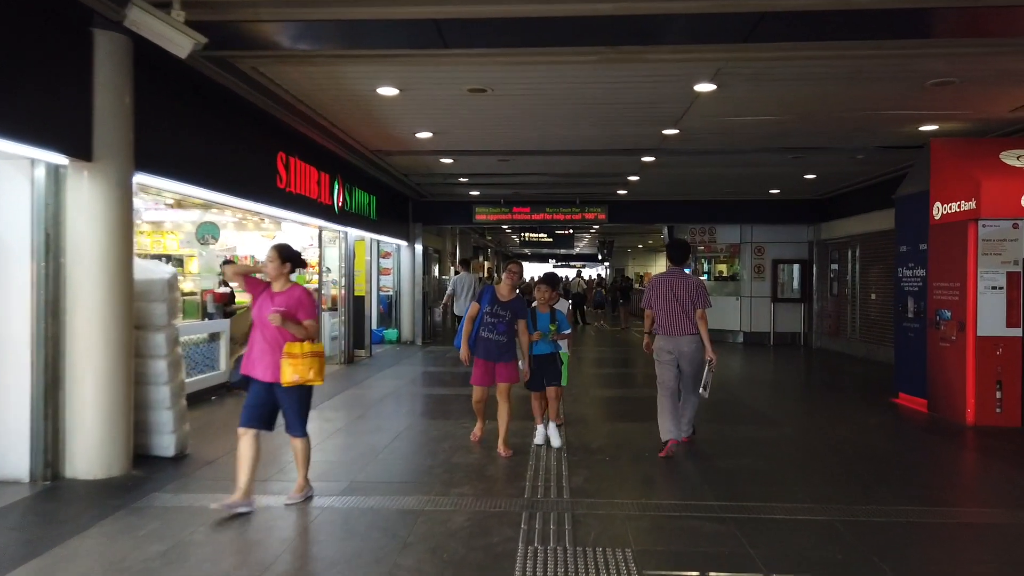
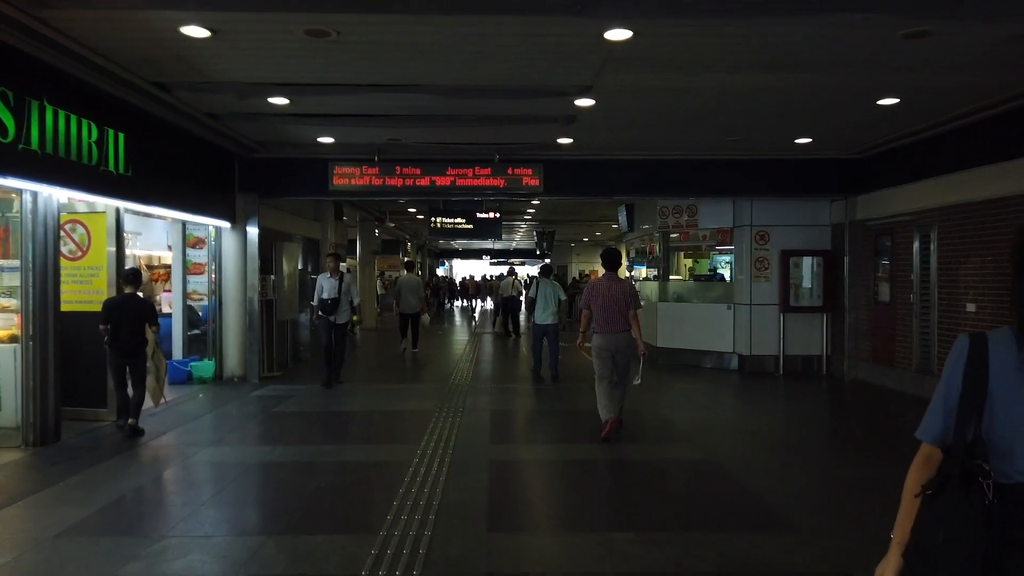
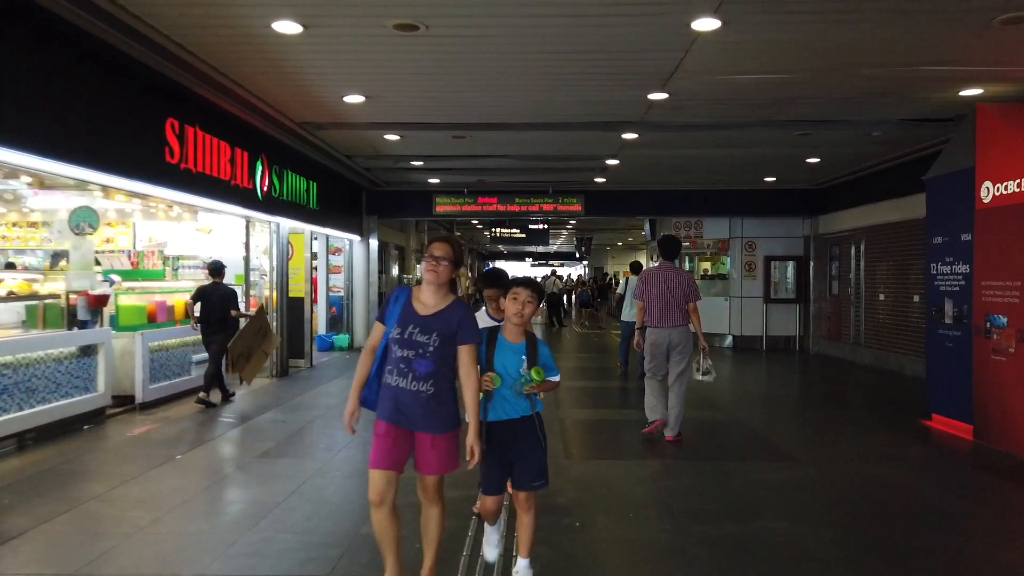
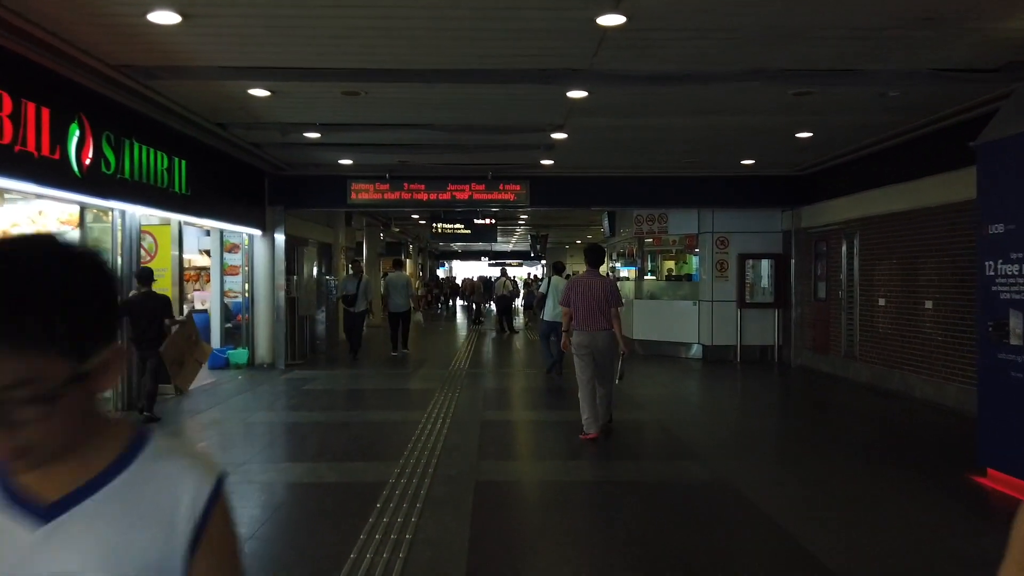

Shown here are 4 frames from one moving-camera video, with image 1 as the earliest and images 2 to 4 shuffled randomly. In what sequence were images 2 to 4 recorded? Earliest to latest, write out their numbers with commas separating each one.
3, 4, 2
